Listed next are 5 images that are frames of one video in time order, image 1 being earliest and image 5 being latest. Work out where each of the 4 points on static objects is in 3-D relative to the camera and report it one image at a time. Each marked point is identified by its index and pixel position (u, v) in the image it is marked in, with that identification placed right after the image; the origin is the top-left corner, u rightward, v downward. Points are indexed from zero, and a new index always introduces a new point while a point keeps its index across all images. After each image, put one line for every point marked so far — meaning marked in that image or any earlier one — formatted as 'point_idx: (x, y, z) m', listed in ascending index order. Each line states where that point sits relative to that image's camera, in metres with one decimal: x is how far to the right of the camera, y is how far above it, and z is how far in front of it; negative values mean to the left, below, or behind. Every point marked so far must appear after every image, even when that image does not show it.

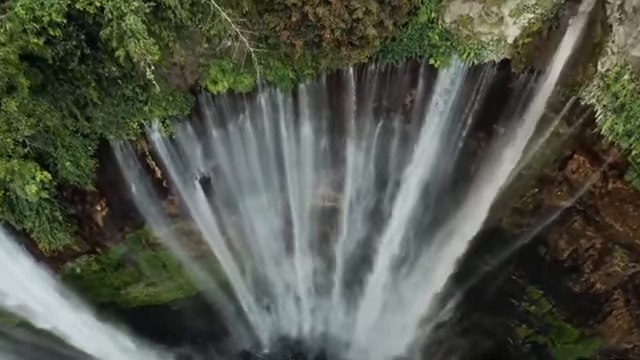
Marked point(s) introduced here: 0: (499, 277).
0: (+2.6, -1.5, +9.4) m
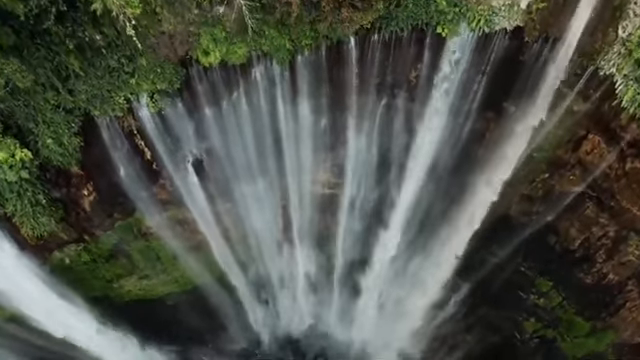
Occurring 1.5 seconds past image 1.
0: (+2.6, -1.3, +8.9) m
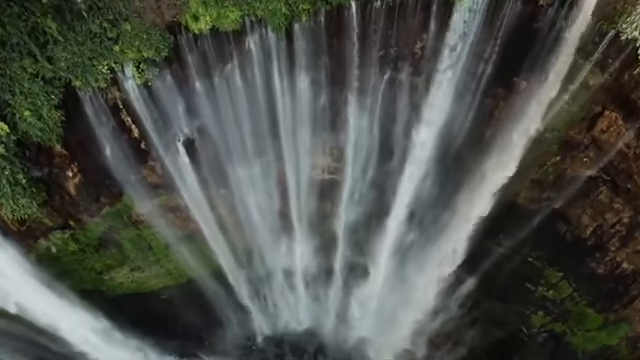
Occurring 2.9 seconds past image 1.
0: (+2.6, -1.1, +8.5) m
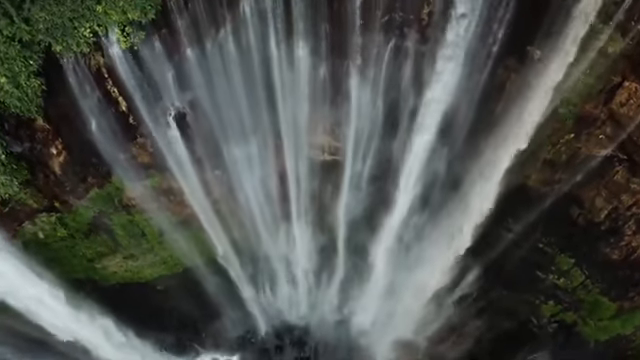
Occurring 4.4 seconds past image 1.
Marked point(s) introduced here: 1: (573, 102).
0: (+2.6, -0.8, +8.0) m
1: (+2.7, +0.9, +6.8) m
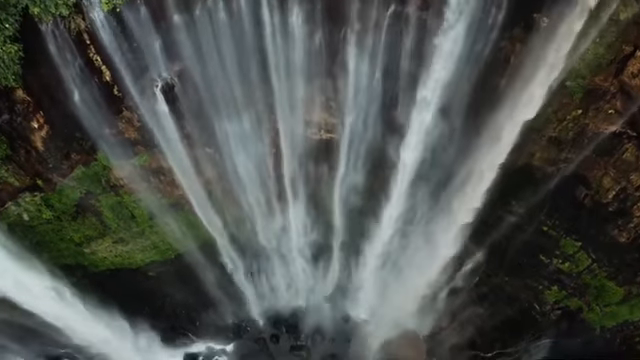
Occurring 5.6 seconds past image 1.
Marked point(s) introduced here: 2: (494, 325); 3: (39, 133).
0: (+2.6, -0.5, +7.7) m
1: (+2.7, +1.1, +6.4) m
2: (+2.3, -1.8, +8.1) m
3: (-3.0, +0.5, +6.8) m
